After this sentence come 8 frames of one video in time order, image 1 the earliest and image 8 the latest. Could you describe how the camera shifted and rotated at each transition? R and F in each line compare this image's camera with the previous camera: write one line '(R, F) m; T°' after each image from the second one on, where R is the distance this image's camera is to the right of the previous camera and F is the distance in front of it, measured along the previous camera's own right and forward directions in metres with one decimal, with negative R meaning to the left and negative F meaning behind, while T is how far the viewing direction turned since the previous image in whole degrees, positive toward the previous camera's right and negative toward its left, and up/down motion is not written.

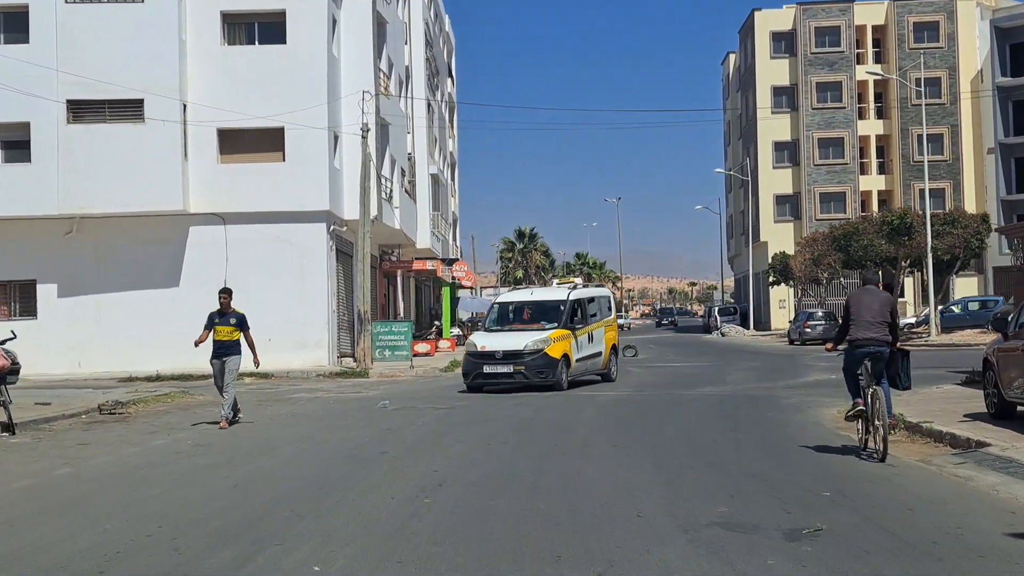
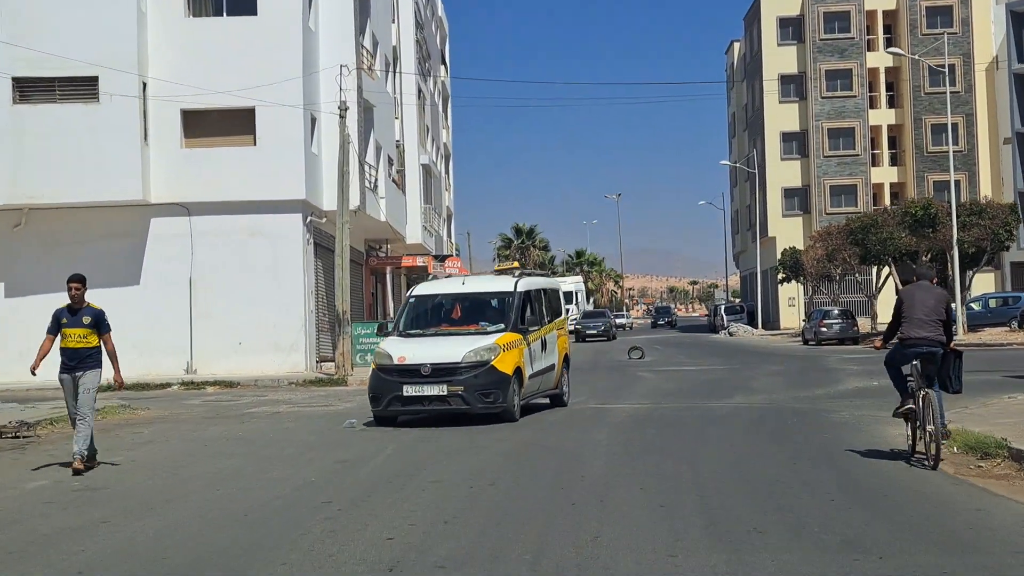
(0.0, +2.6) m; 0°
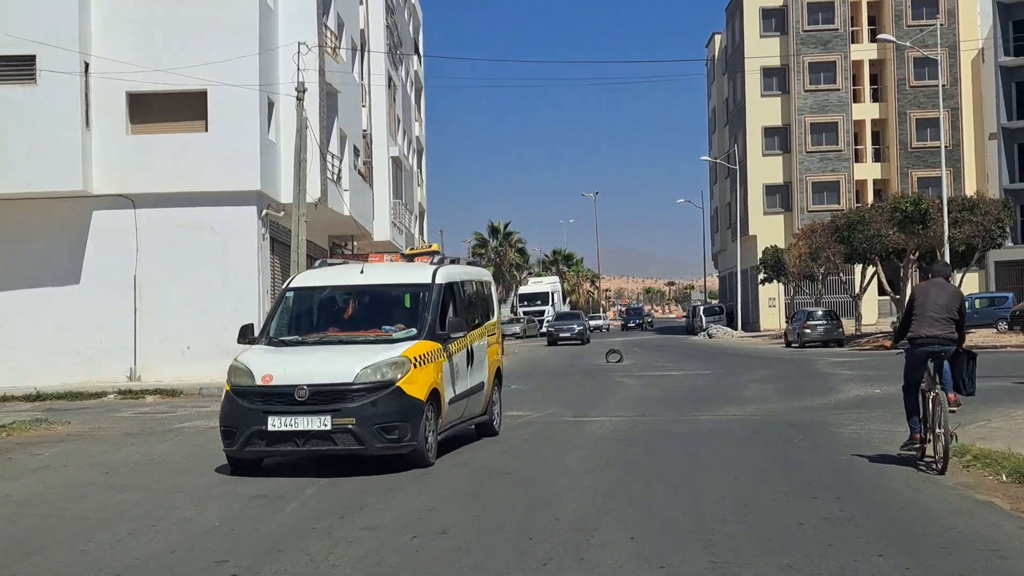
(+0.1, +1.7) m; +1°
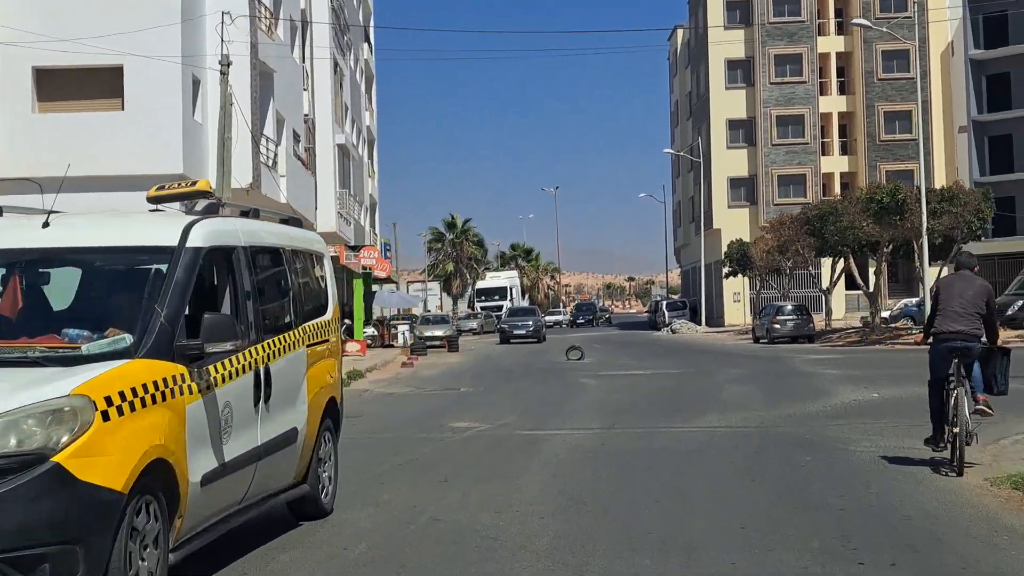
(+0.1, +2.2) m; +2°
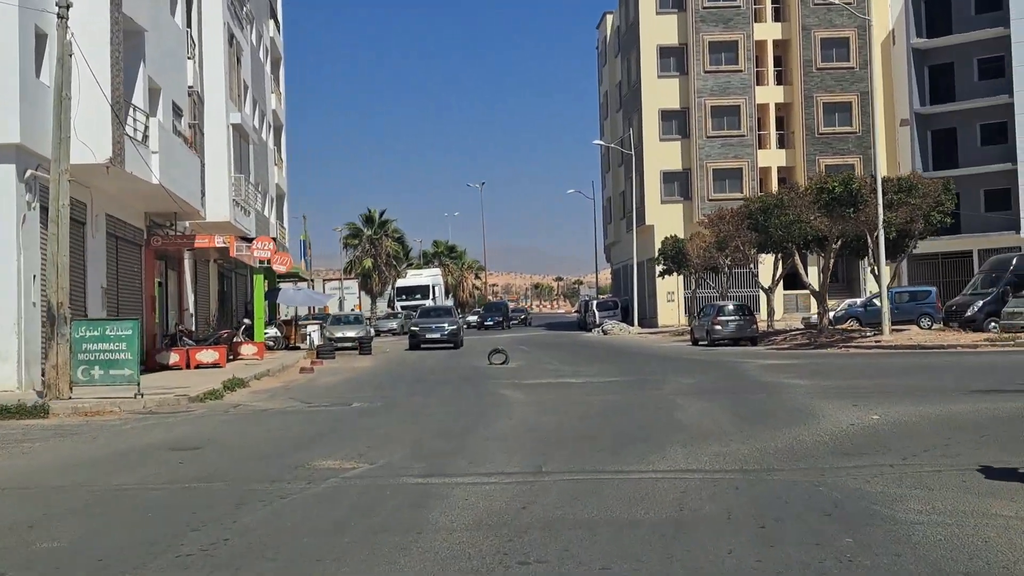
(+0.2, +3.4) m; +3°
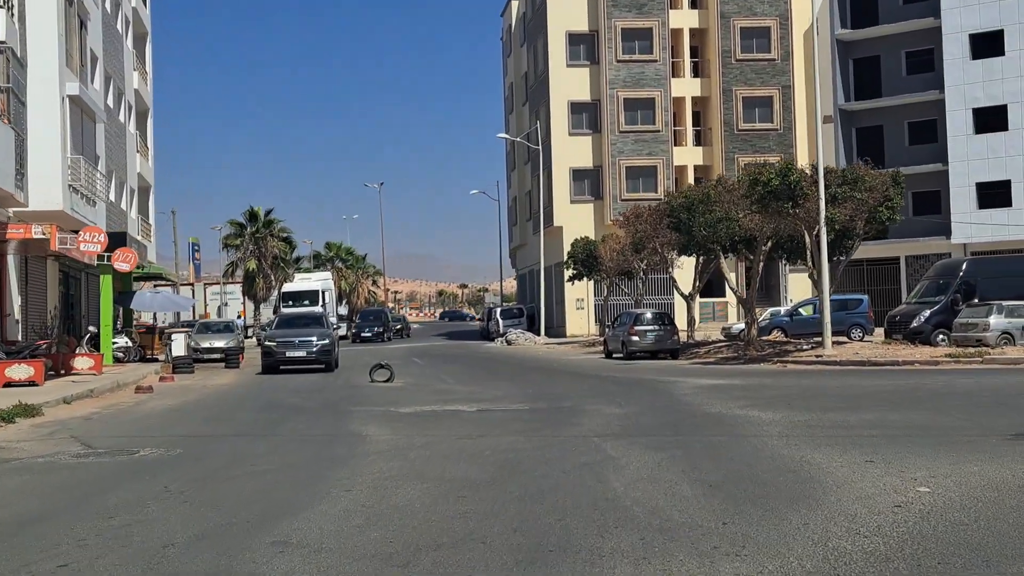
(+0.3, +4.4) m; +4°
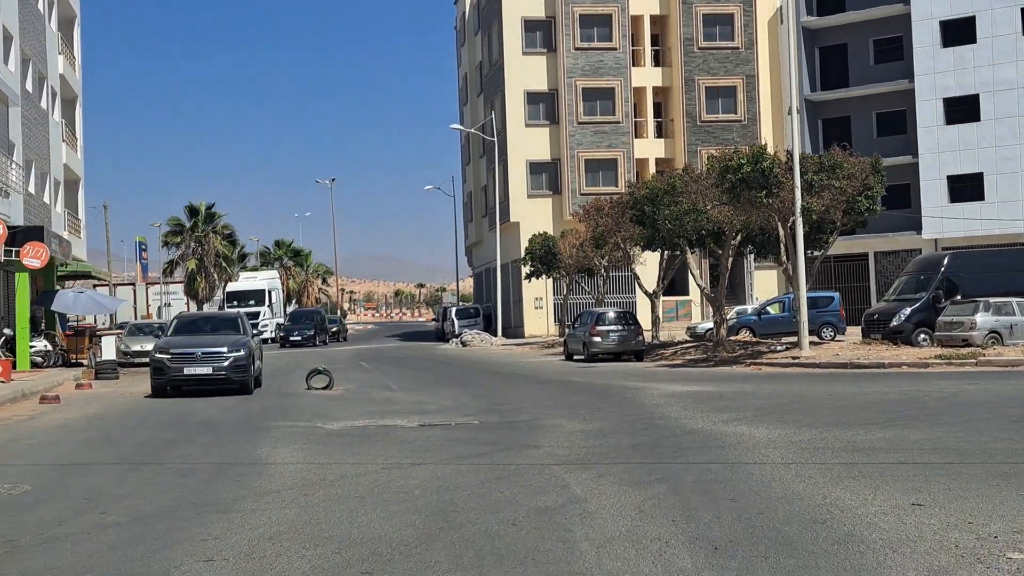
(+0.1, +2.2) m; +2°
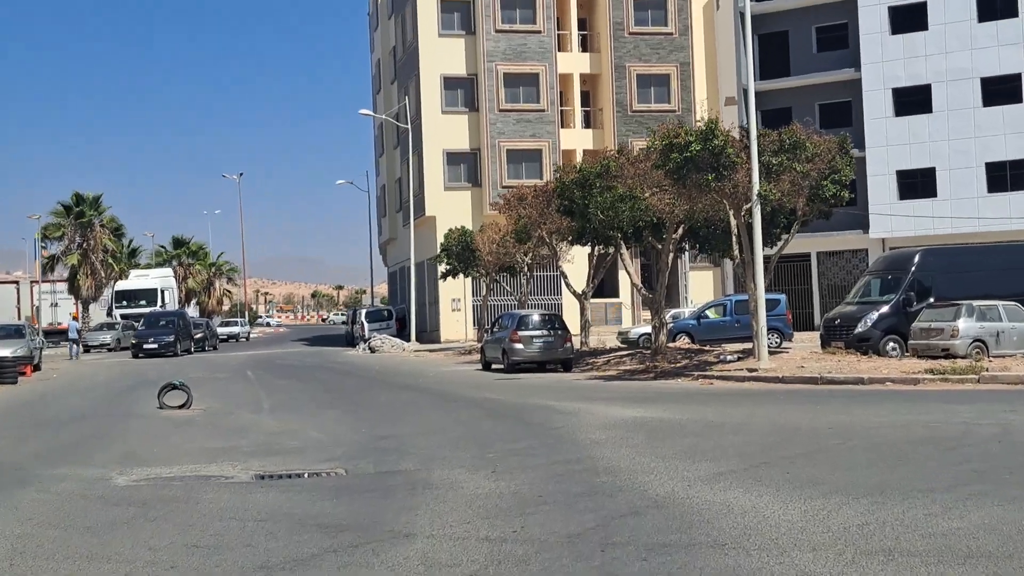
(+0.3, +4.1) m; +3°
